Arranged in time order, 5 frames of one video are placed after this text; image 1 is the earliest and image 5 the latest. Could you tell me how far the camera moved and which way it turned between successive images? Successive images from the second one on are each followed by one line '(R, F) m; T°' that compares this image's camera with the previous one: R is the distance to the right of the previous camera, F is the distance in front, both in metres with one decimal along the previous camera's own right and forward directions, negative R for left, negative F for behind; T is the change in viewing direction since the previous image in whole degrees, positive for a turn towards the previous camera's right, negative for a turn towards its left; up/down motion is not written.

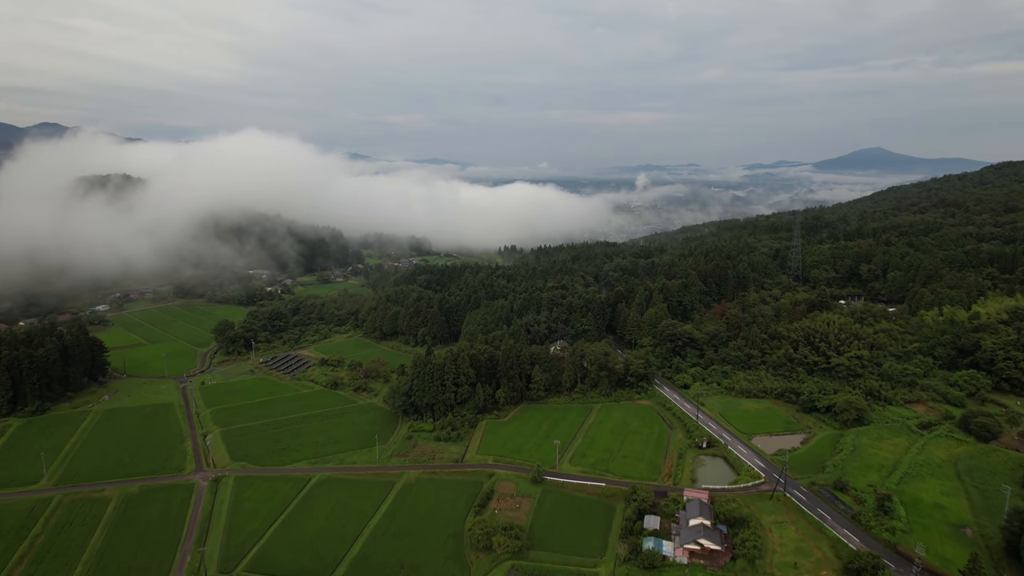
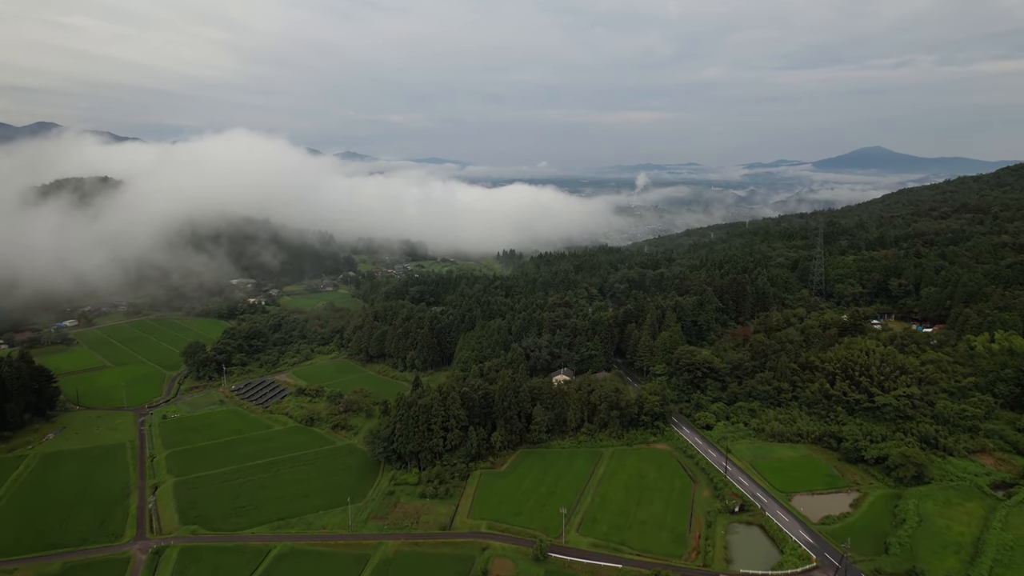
(+0.1, +5.6) m; 0°
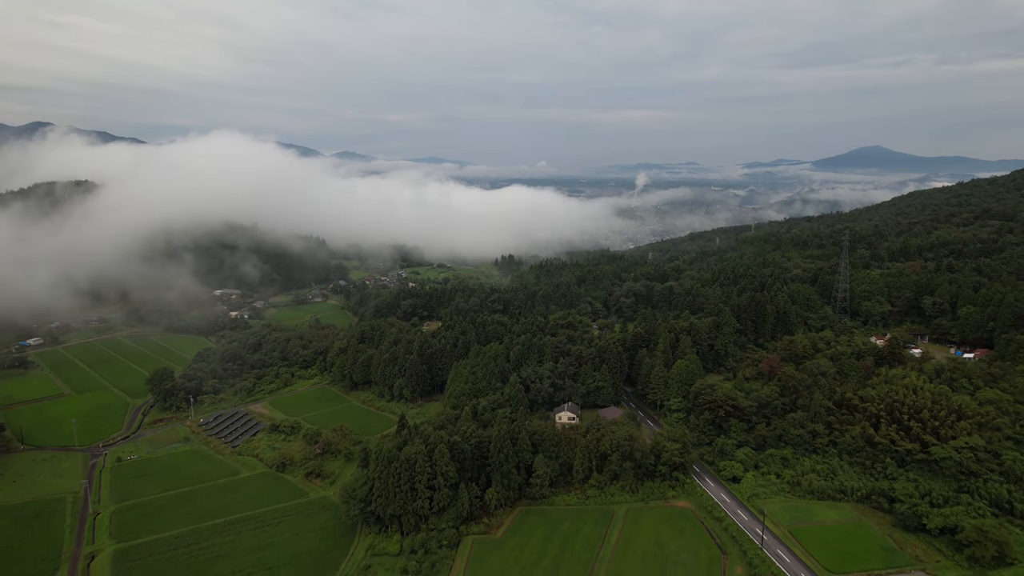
(+0.1, +5.3) m; 0°
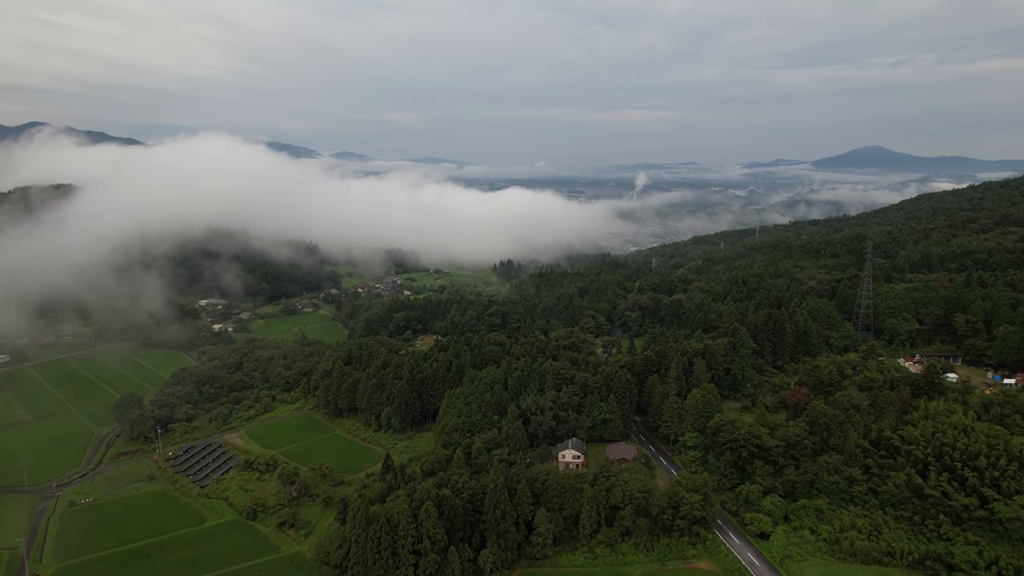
(+0.1, +4.3) m; 0°
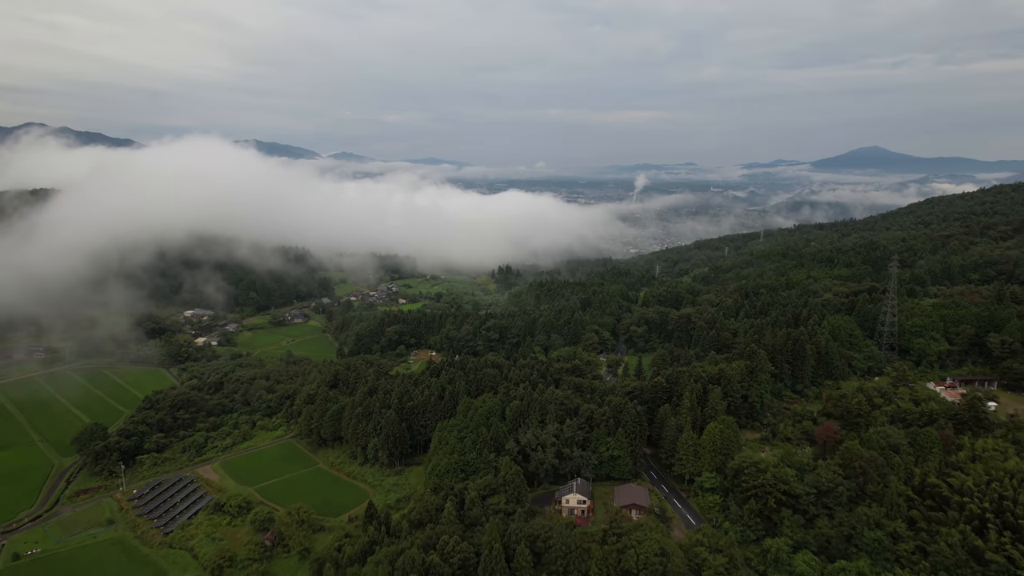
(+0.1, +3.9) m; 0°
